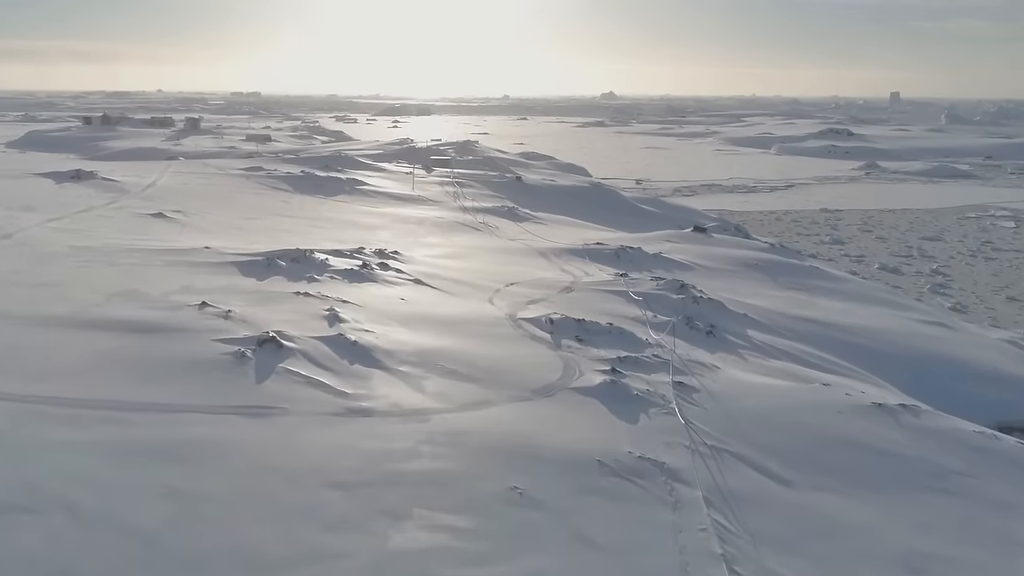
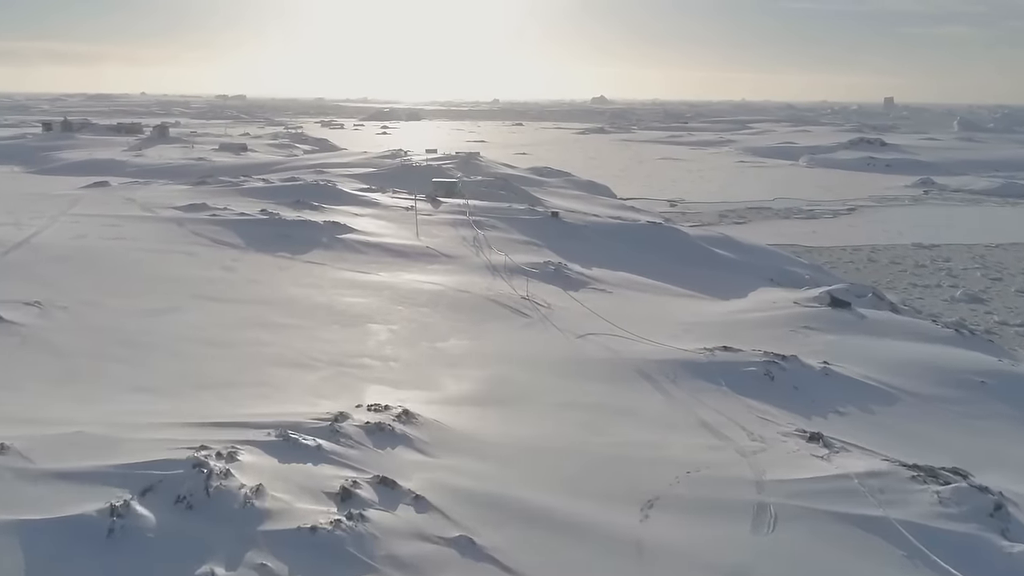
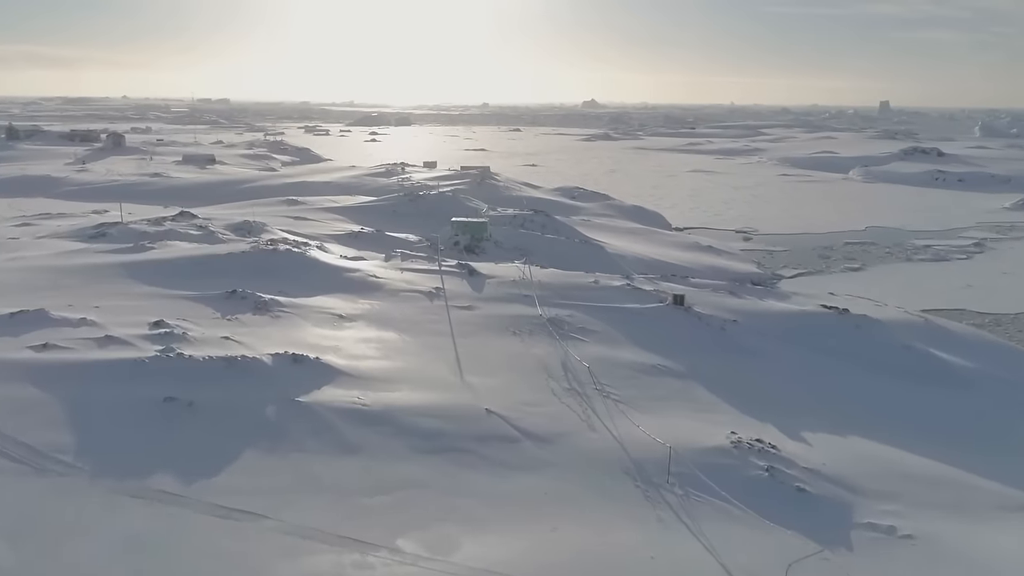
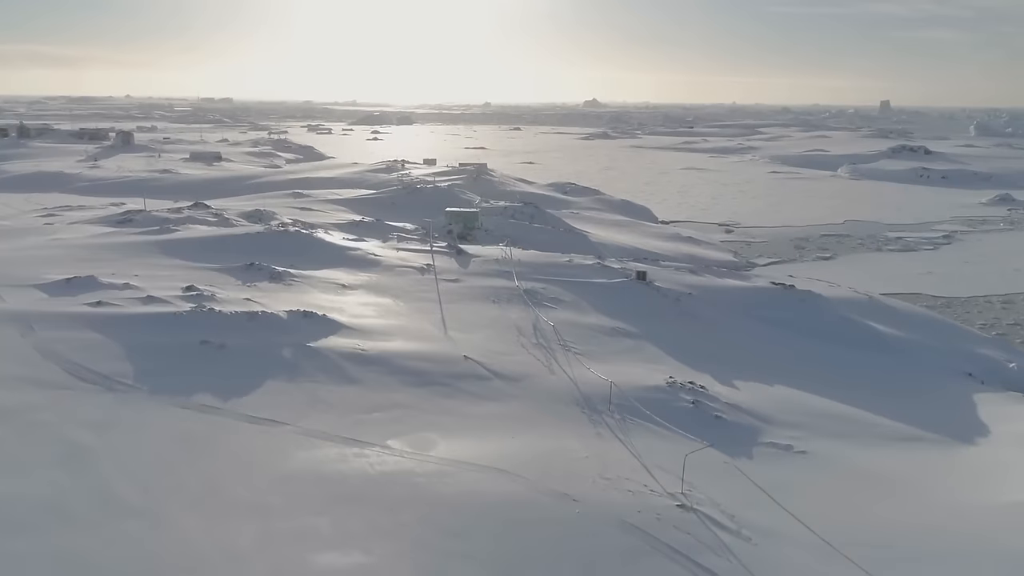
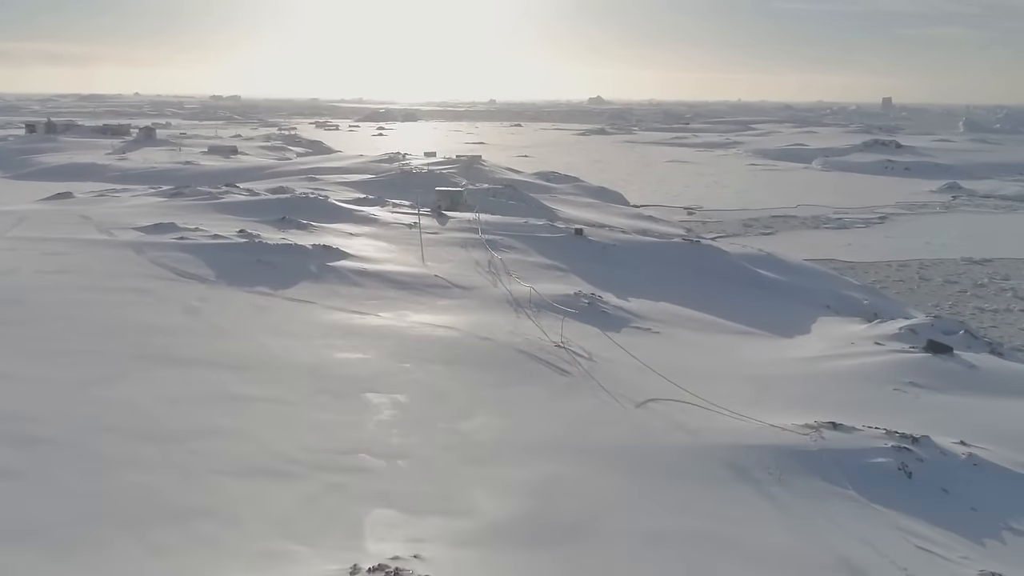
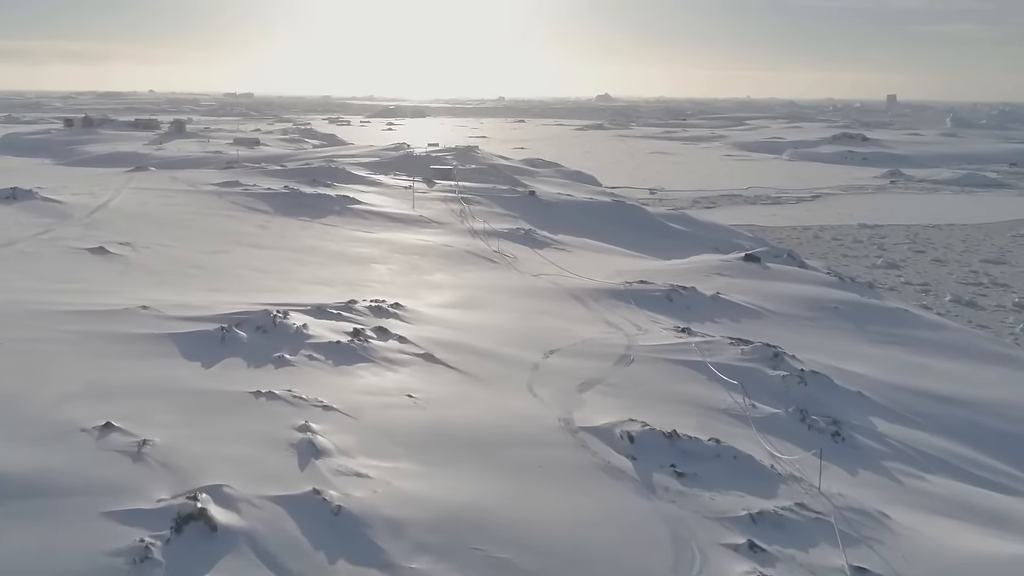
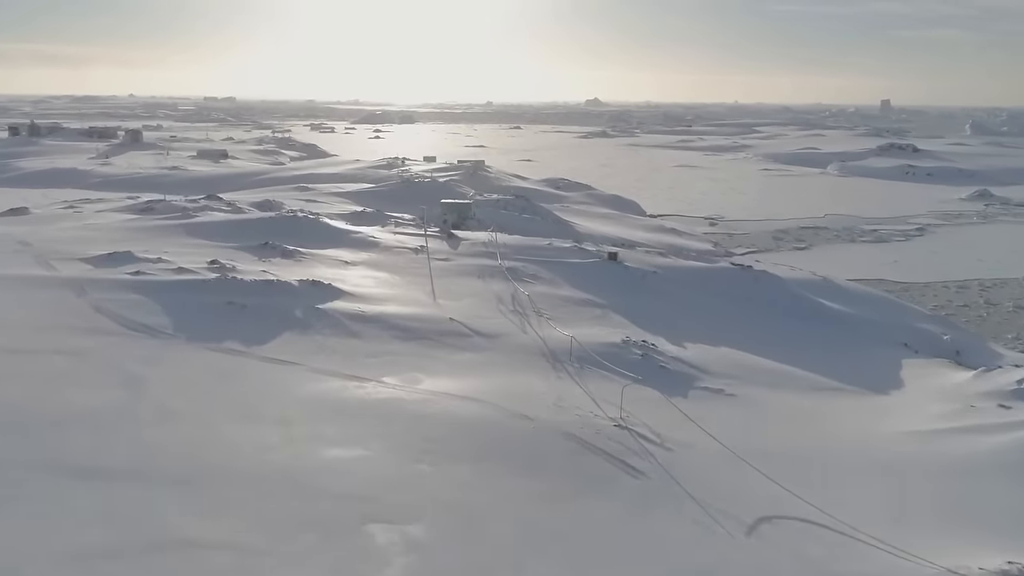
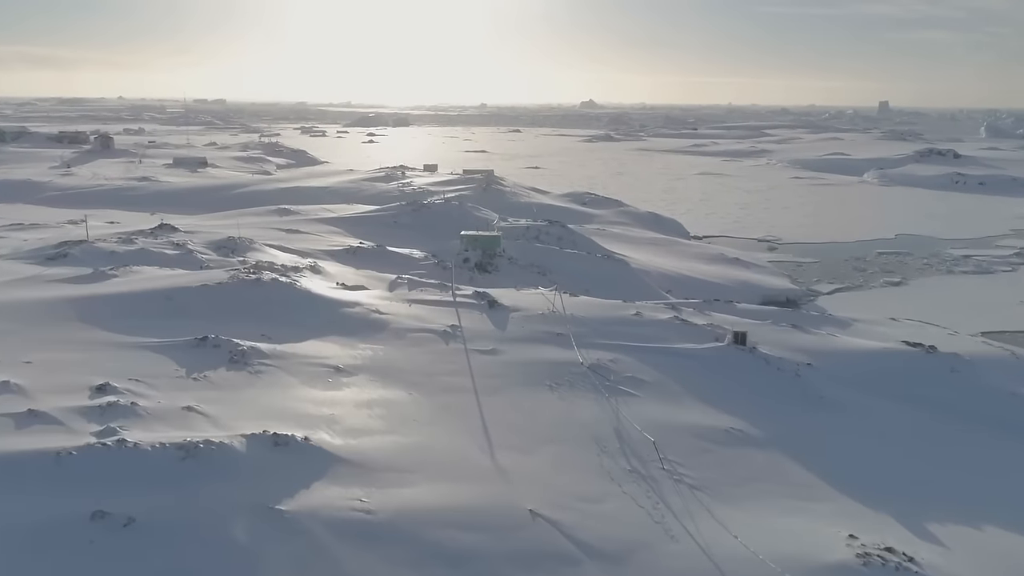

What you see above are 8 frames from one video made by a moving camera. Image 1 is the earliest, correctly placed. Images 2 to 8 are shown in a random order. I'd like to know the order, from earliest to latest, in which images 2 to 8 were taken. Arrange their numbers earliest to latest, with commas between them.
6, 2, 5, 7, 4, 3, 8
